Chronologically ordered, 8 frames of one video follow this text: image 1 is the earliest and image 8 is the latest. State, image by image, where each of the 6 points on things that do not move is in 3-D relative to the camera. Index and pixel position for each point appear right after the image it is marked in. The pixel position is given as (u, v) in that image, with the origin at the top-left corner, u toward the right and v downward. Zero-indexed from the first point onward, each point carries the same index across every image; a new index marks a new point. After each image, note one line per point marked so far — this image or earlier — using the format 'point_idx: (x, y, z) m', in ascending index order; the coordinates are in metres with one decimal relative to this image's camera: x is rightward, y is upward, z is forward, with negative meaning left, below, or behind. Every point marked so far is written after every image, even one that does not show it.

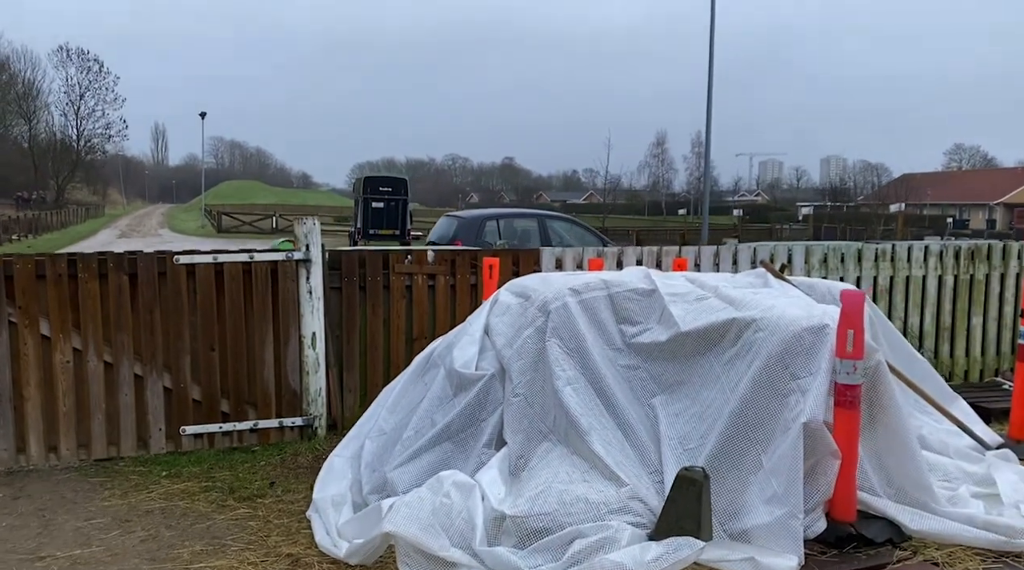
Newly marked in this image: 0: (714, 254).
0: (+1.7, +0.3, +7.3) m
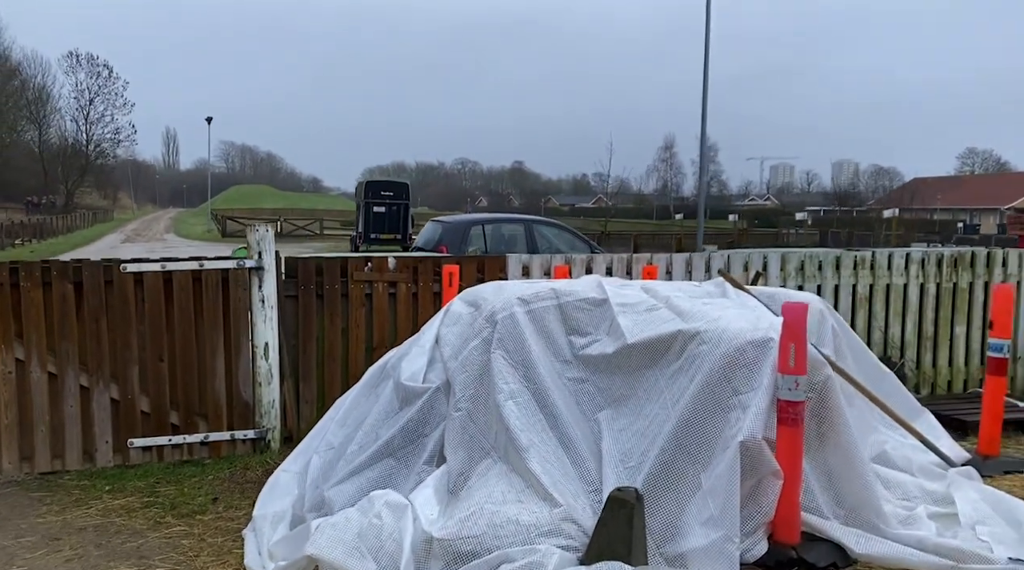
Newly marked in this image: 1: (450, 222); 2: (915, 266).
0: (+1.4, +0.2, +7.2) m
1: (-0.9, +0.9, +12.6) m
2: (+3.5, +0.2, +7.6) m
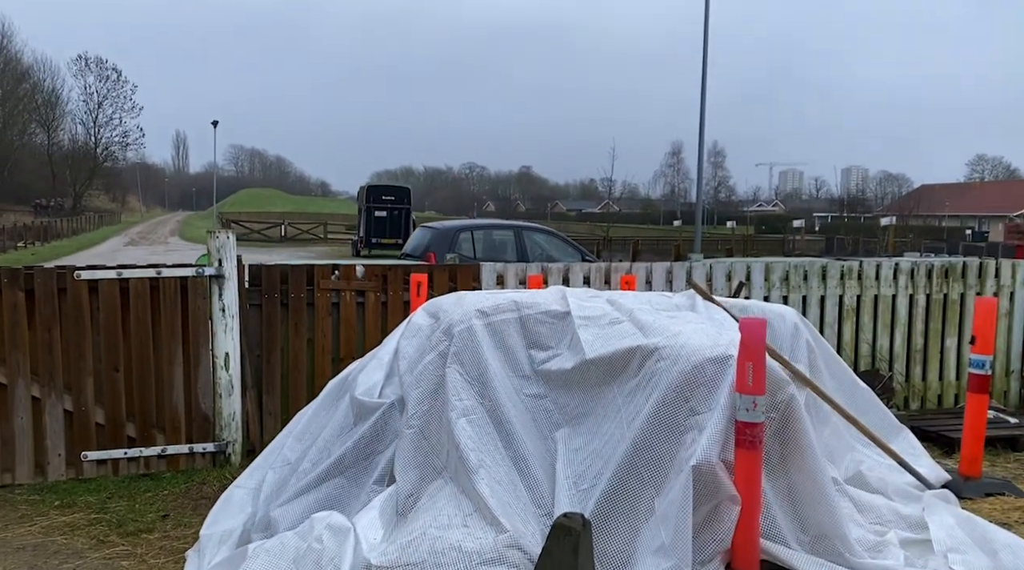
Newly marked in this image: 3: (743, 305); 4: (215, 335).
0: (+1.2, +0.1, +7.0) m
1: (-1.1, +0.8, +12.5) m
2: (+3.4, +0.1, +7.4) m
3: (+1.3, -0.1, +4.8) m
4: (-1.8, -0.3, +5.4) m
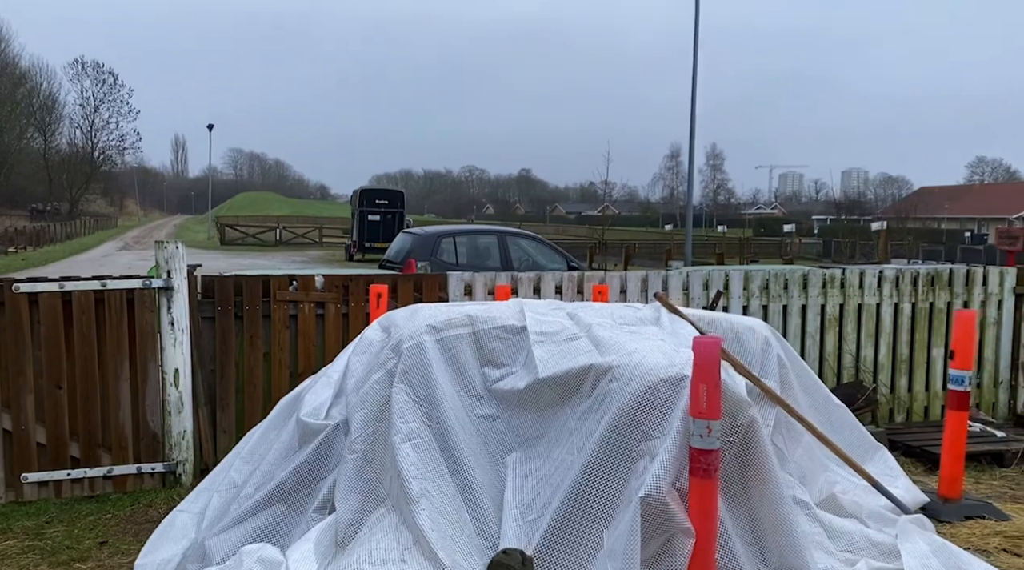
0: (+1.0, 0.0, +6.8) m
1: (-1.3, +0.7, +12.2) m
2: (+3.1, 0.0, +7.2) m
3: (+1.1, -0.2, +4.6) m
4: (-2.1, -0.4, +5.1) m
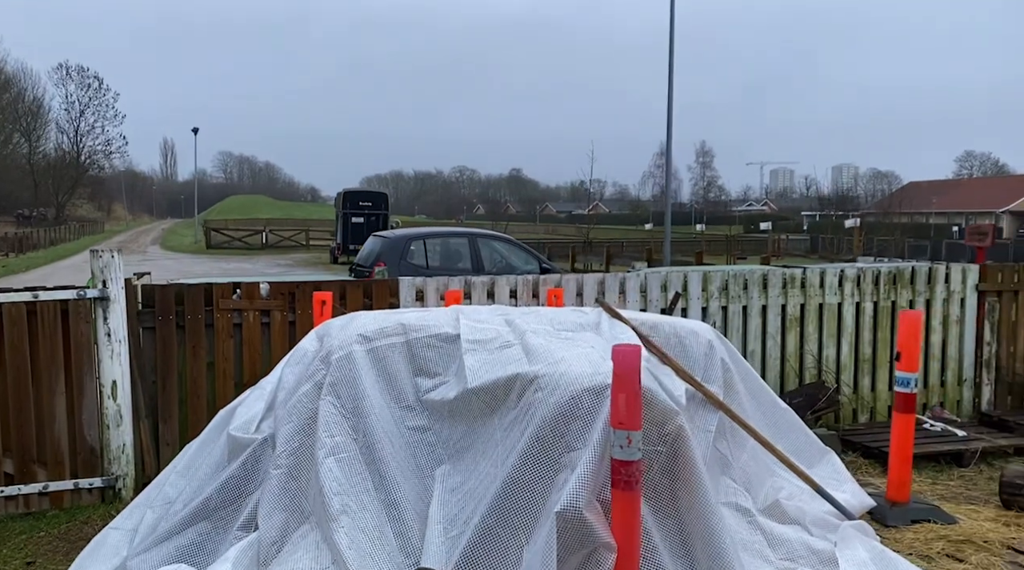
0: (+0.7, 0.0, +6.7) m
1: (-1.7, +0.7, +12.1) m
2: (+2.8, 0.0, +7.1) m
3: (+0.7, -0.2, +4.5) m
4: (-2.4, -0.5, +5.0) m
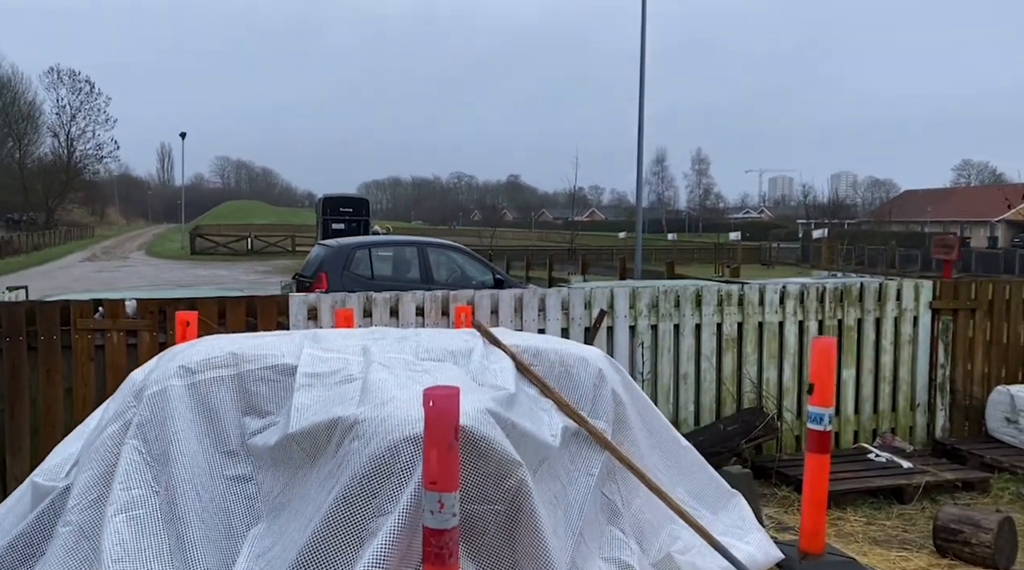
0: (0.0, -0.1, +6.2) m
1: (-2.4, +0.5, +11.6) m
2: (+2.1, -0.1, +6.6) m
3: (+0.1, -0.3, +4.0) m
4: (-3.0, -0.5, +4.5) m
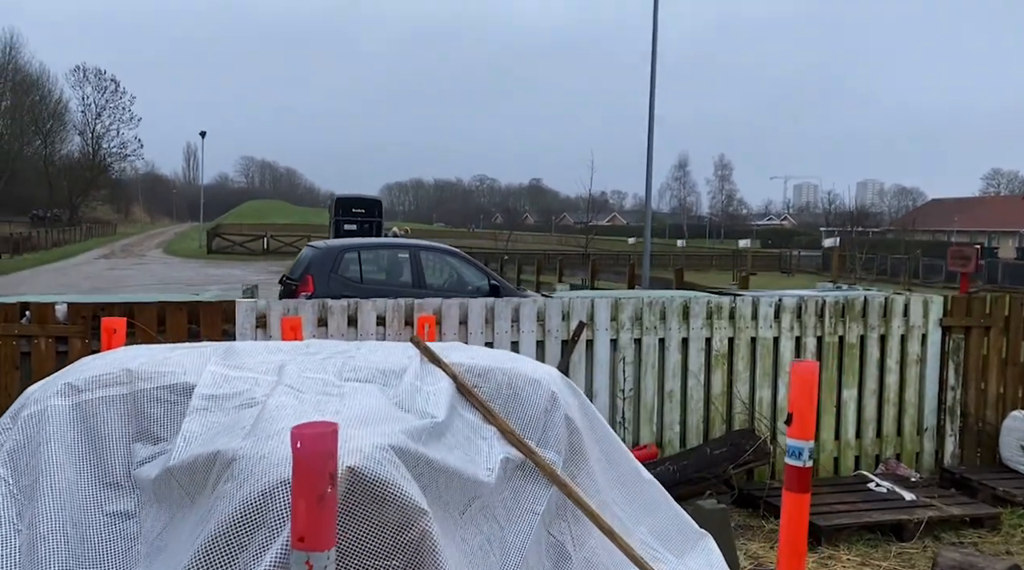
0: (-0.2, -0.2, +5.7) m
1: (-2.4, +0.5, +11.2) m
2: (+2.0, -0.2, +6.1) m
3: (-0.1, -0.4, +3.6) m
4: (-3.3, -0.5, +4.1) m
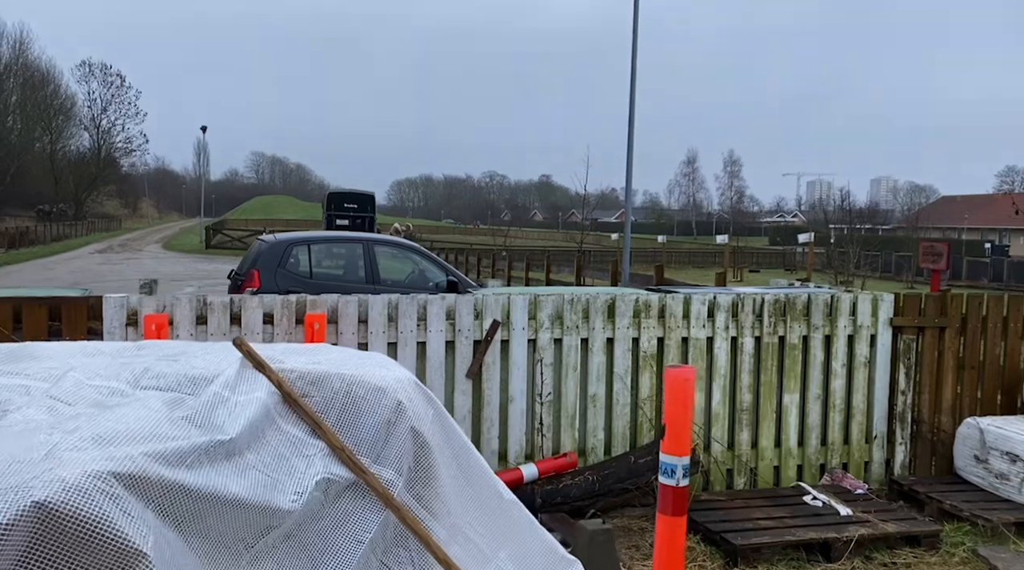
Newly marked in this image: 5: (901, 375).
0: (-0.7, -0.1, +5.3) m
1: (-2.9, +0.6, +10.8) m
2: (+1.4, -0.2, +5.7) m
3: (-0.7, -0.3, +3.2) m
4: (-3.9, -0.5, +3.7) m
5: (+2.8, -0.6, +6.1) m
